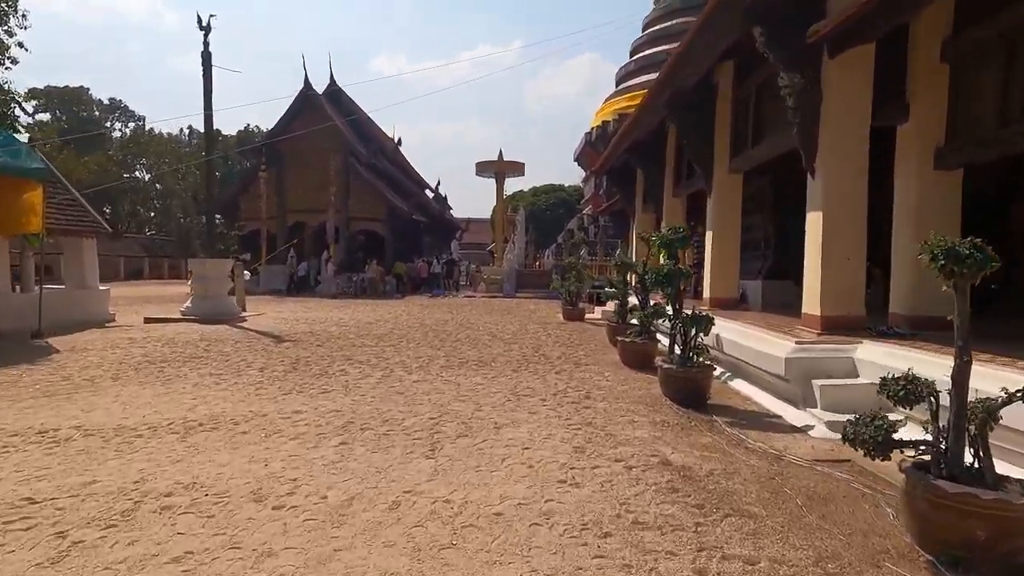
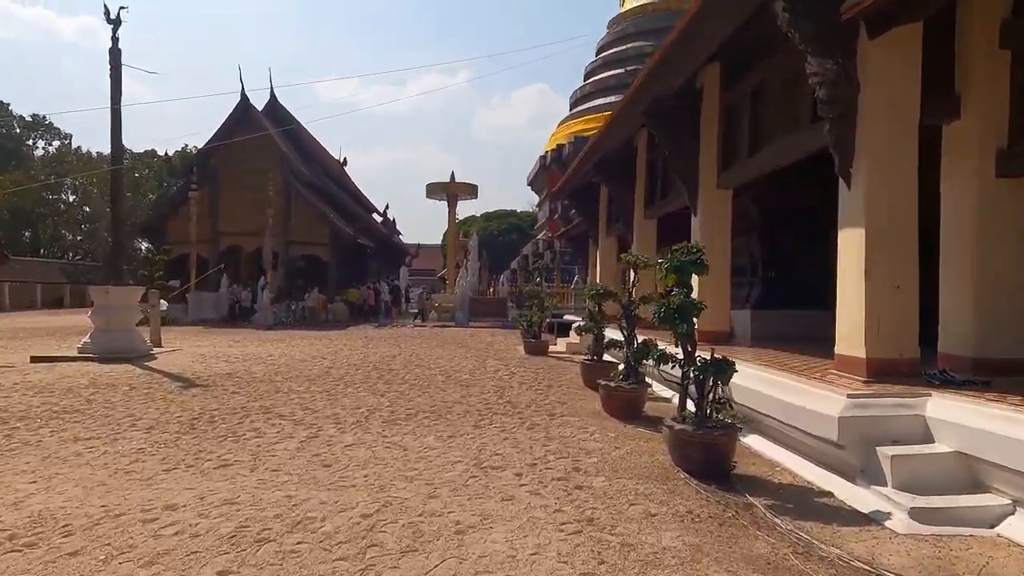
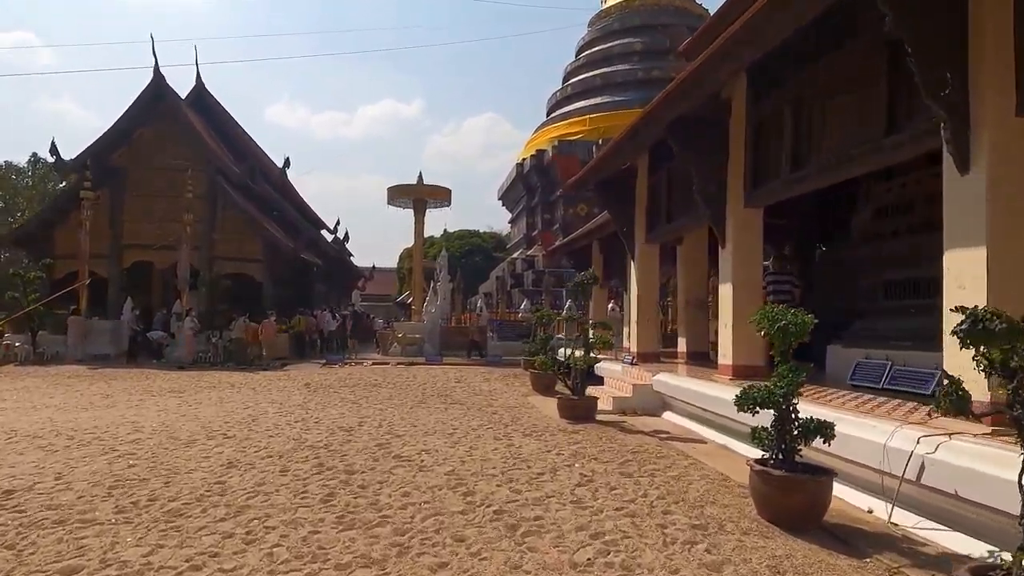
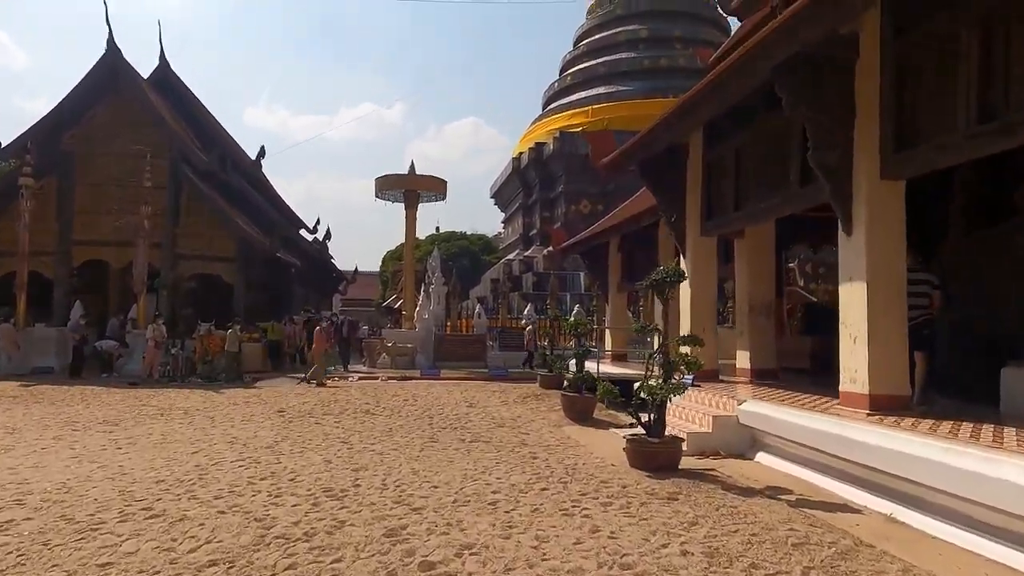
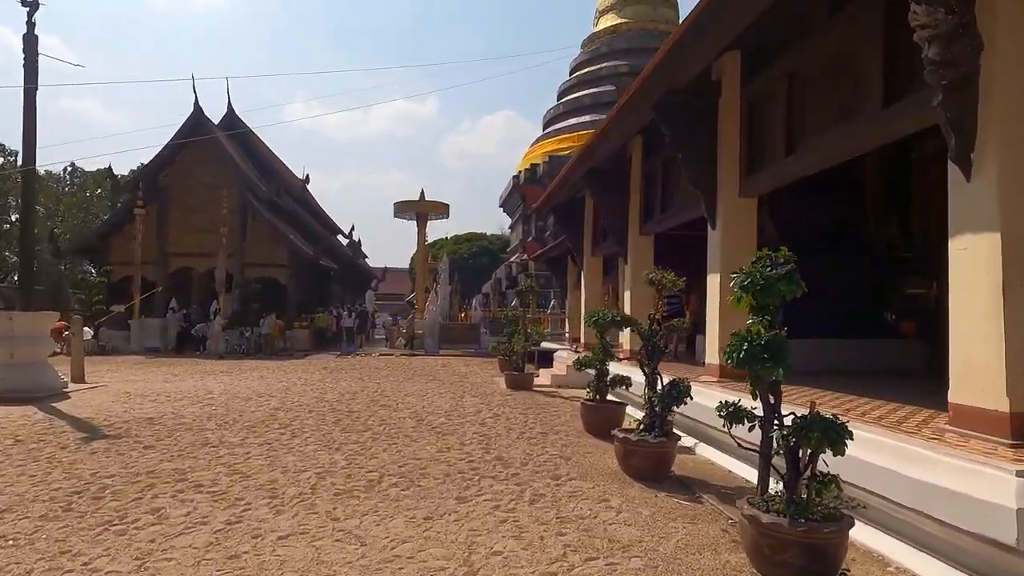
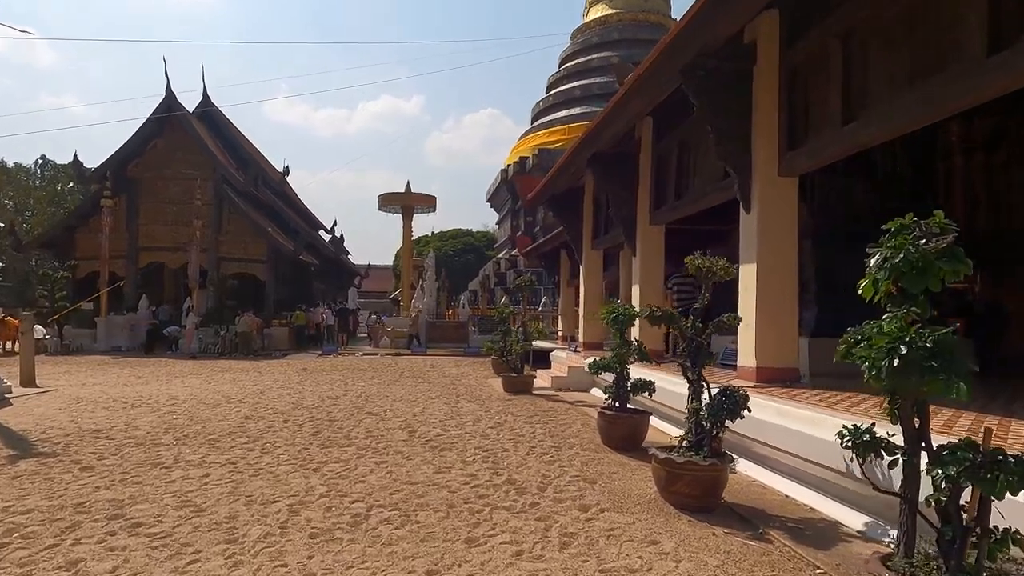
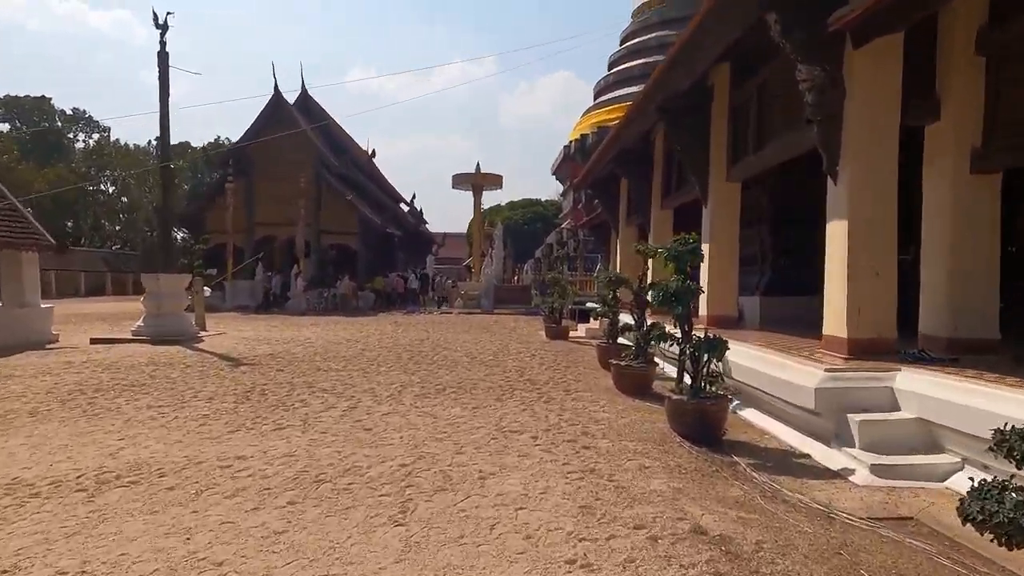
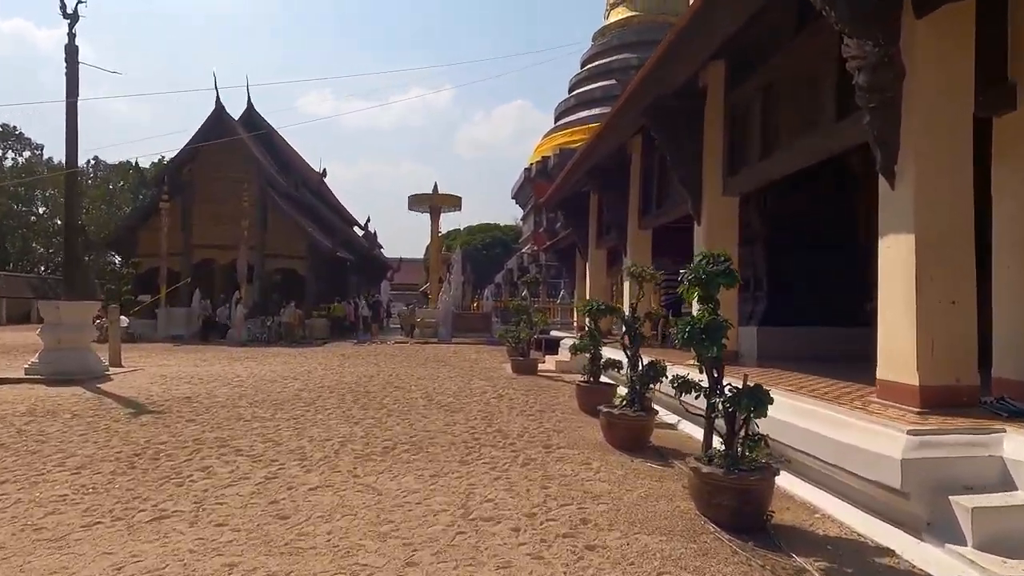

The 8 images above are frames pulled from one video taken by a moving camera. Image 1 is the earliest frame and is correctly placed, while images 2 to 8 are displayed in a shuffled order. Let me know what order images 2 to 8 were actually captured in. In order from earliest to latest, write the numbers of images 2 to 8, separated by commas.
7, 2, 8, 5, 6, 3, 4
